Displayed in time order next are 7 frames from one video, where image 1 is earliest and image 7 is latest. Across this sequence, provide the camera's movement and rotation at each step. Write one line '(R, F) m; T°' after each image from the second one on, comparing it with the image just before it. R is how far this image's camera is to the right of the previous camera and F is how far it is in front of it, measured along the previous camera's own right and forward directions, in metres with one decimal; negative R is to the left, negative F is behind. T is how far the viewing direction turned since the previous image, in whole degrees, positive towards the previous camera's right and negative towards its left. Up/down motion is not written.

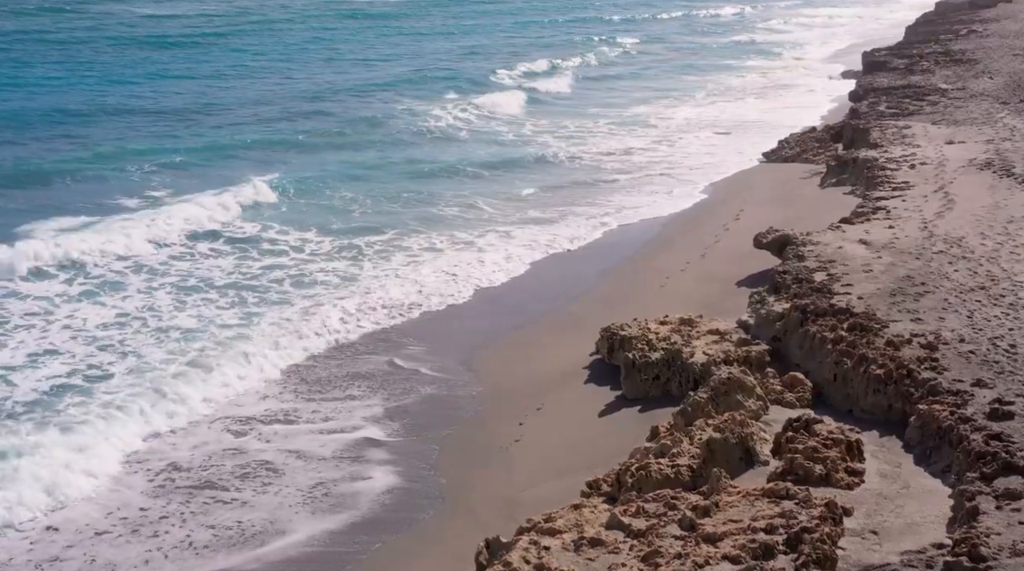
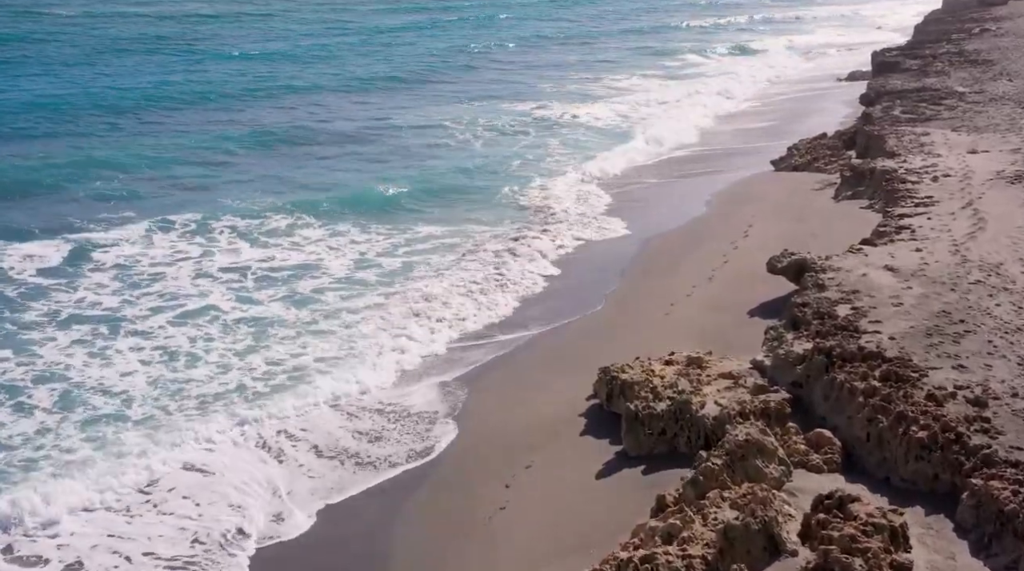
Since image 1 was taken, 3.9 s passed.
(+0.1, +1.5) m; 0°
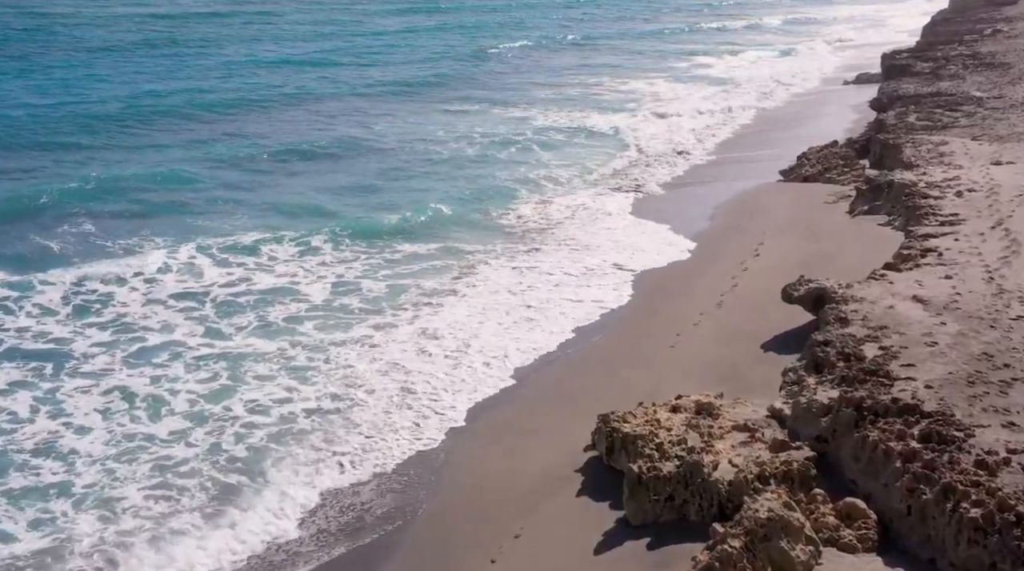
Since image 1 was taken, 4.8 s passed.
(+0.1, +1.4) m; 0°
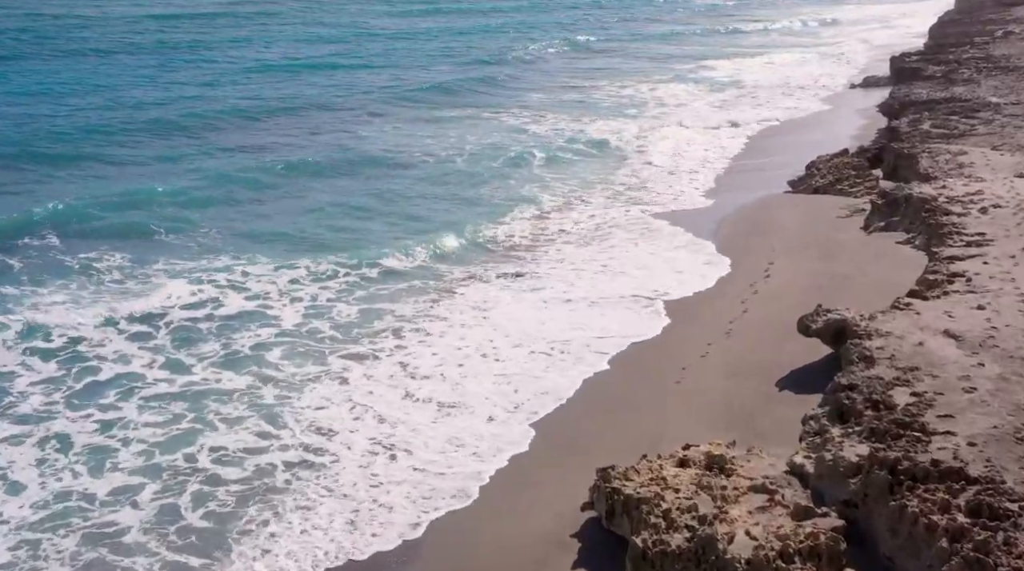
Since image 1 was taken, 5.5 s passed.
(+0.1, +1.2) m; 0°
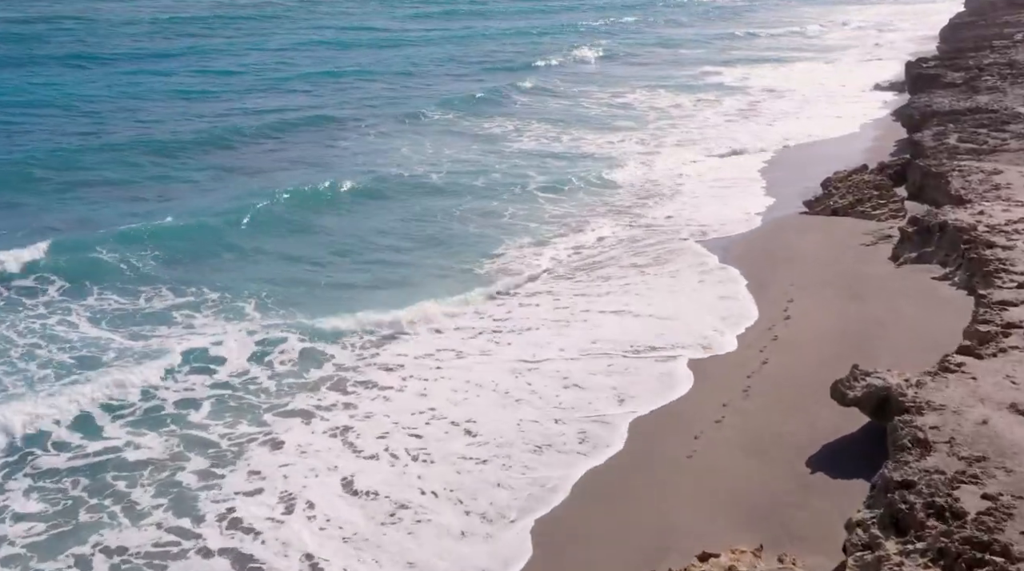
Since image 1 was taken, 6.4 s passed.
(+0.2, +2.0) m; 0°
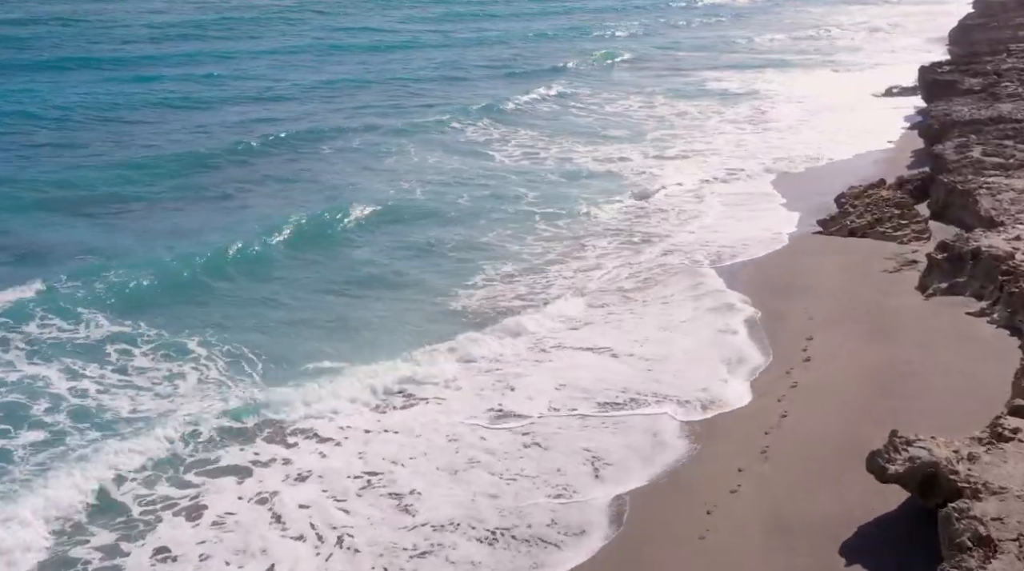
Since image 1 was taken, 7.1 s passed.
(+0.1, +1.6) m; 0°
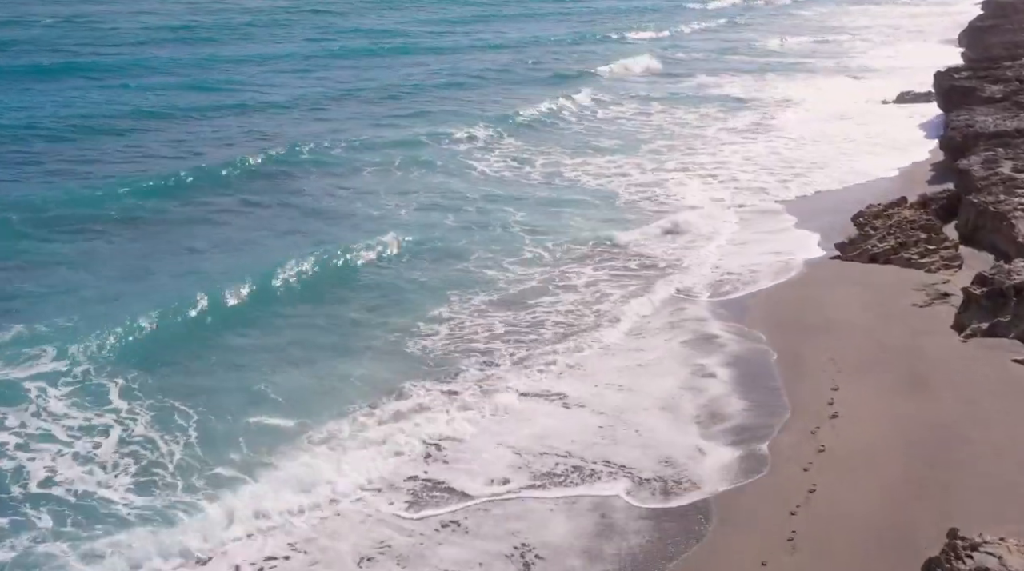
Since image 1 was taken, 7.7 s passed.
(+0.1, +1.7) m; 0°
